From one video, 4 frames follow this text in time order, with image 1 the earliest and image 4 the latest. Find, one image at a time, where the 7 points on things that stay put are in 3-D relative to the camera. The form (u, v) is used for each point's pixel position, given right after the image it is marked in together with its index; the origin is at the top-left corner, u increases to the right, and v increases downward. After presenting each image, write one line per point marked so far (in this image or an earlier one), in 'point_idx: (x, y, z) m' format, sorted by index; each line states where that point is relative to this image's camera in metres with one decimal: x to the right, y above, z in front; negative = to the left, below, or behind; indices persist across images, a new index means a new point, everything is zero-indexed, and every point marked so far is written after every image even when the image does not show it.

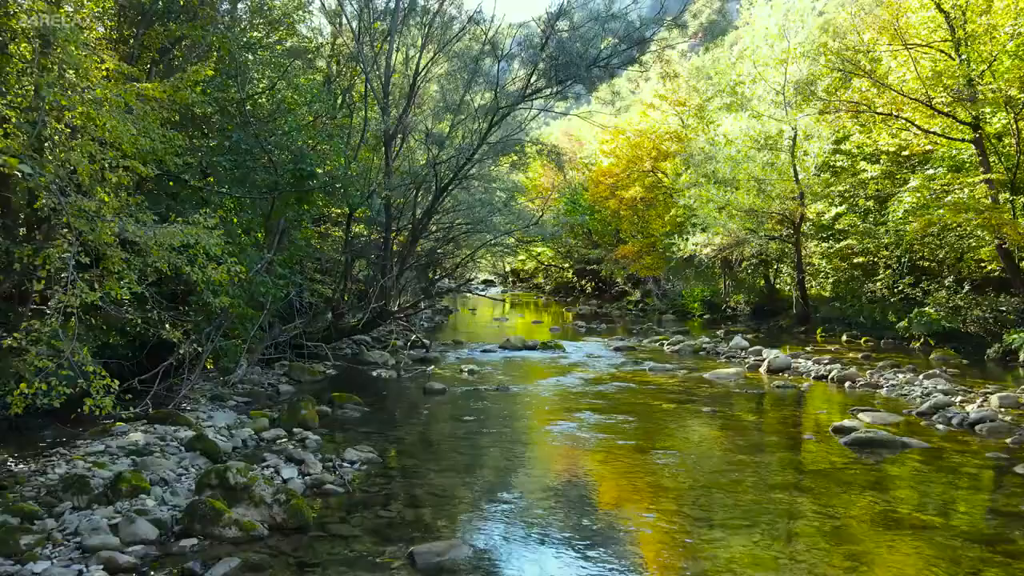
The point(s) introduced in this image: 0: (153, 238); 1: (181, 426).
0: (-4.0, +0.6, +7.2) m
1: (-4.8, -2.0, +9.5) m
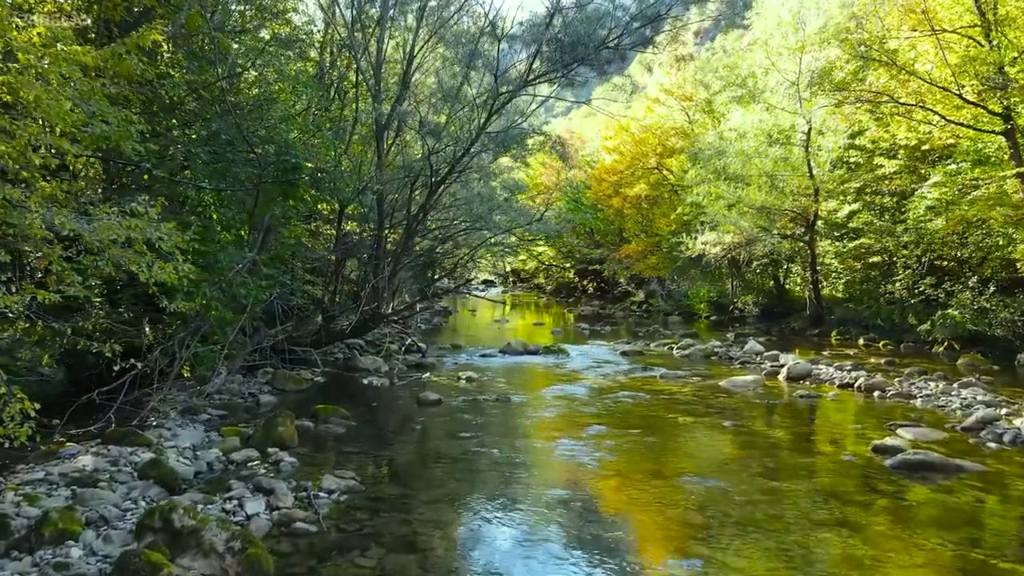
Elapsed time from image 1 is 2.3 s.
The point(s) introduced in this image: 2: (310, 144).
0: (-4.0, +0.5, +6.1) m
1: (-4.8, -2.0, +8.4) m
2: (-4.2, +3.0, +13.6) m
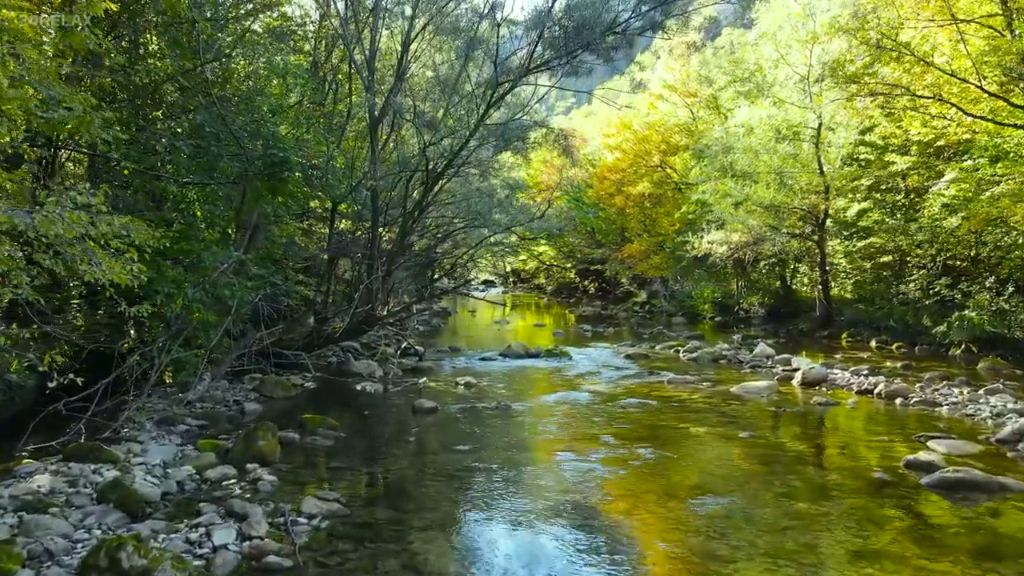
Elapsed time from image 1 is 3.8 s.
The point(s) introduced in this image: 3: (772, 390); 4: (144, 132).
0: (-4.0, +0.5, +5.4) m
1: (-4.8, -2.1, +7.7) m
2: (-4.2, +3.0, +12.9) m
3: (+5.5, -2.1, +13.8) m
4: (-6.2, +2.6, +10.9) m
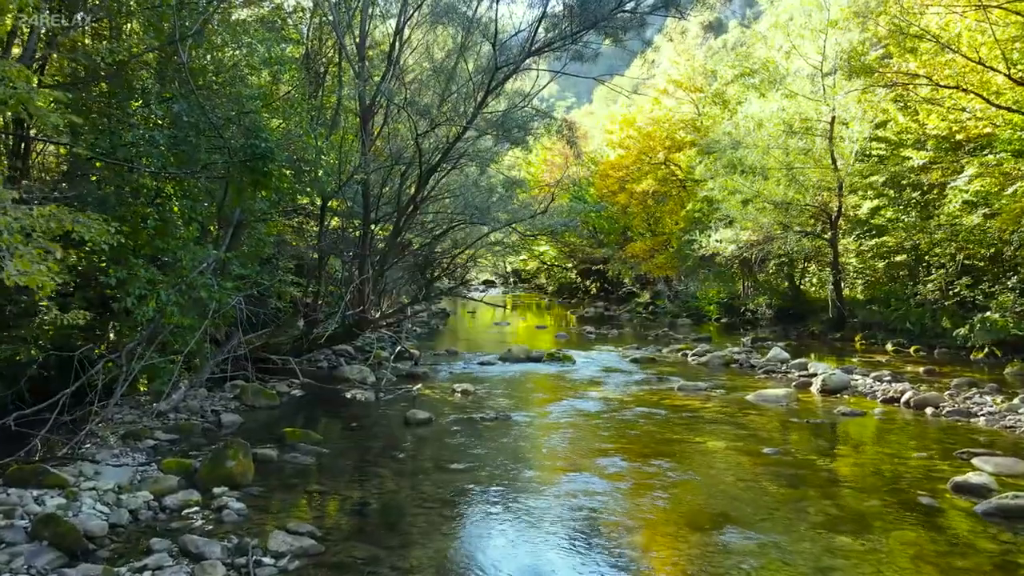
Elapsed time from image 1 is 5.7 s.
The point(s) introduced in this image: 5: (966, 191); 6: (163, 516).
0: (-4.0, +0.5, +4.5) m
1: (-4.8, -2.1, +6.8) m
2: (-4.2, +2.9, +12.0) m
3: (+5.5, -2.2, +12.9) m
4: (-6.2, +2.6, +10.0) m
5: (+11.8, +2.5, +16.9) m
6: (-3.4, -2.2, +6.4) m
